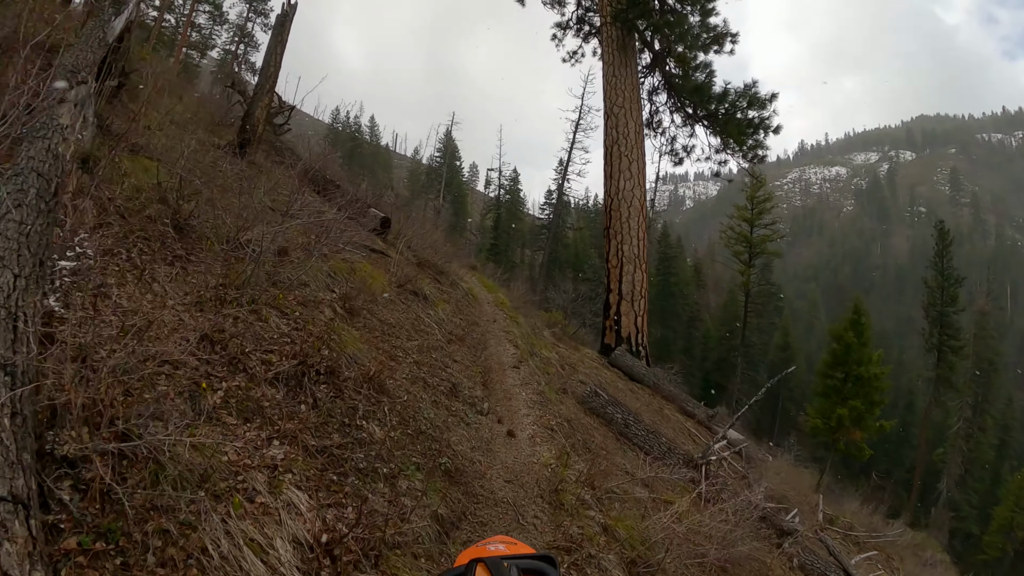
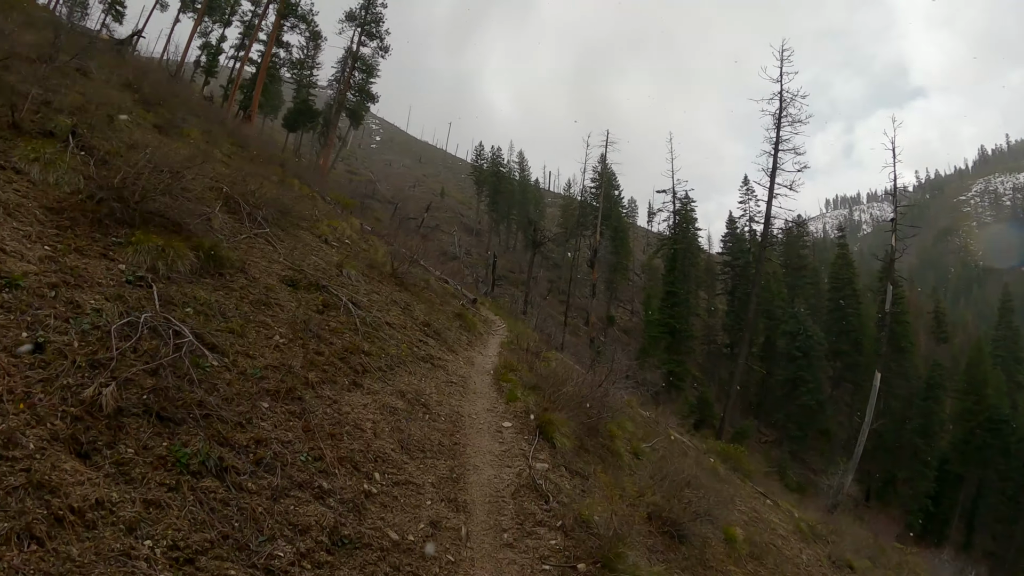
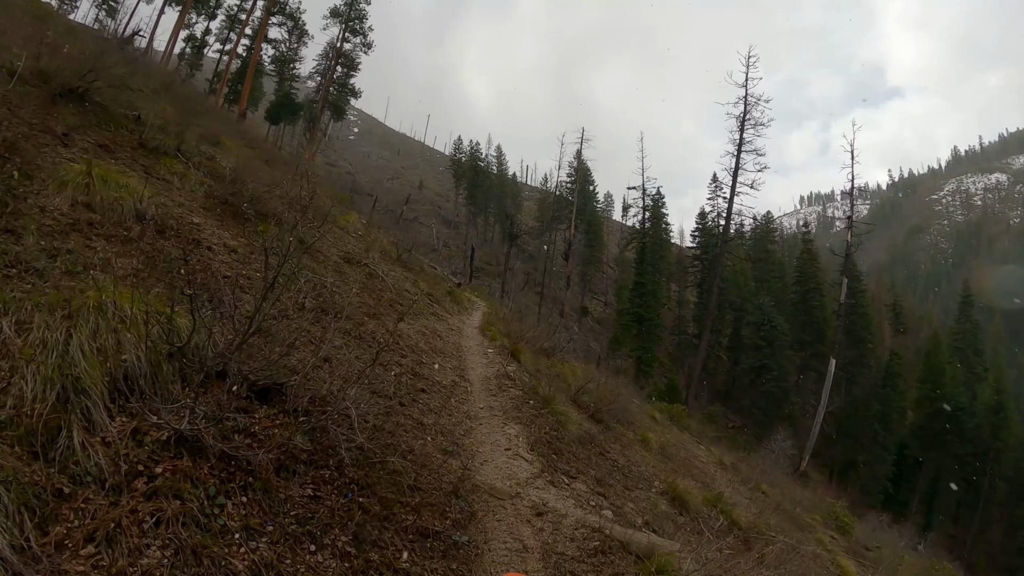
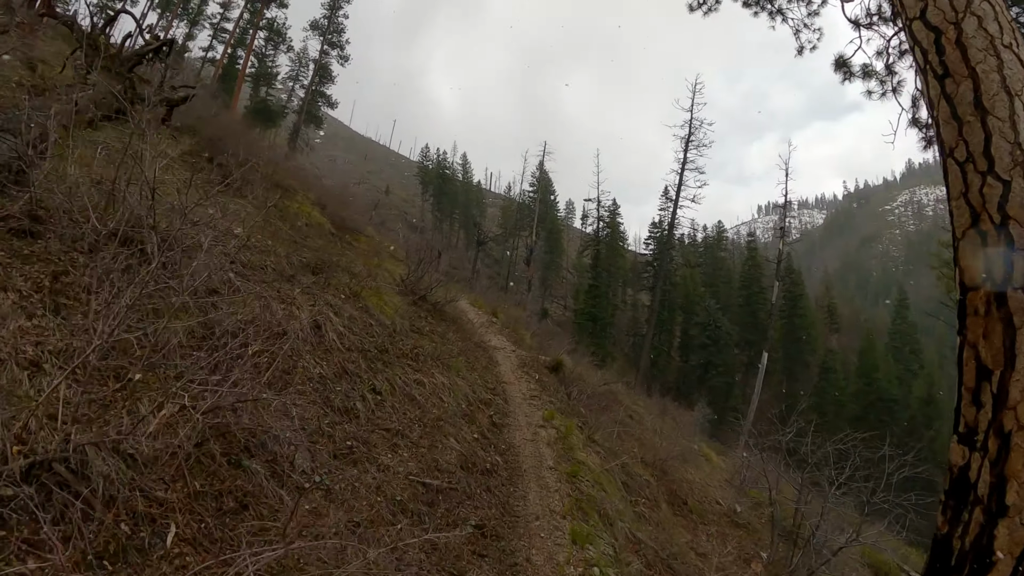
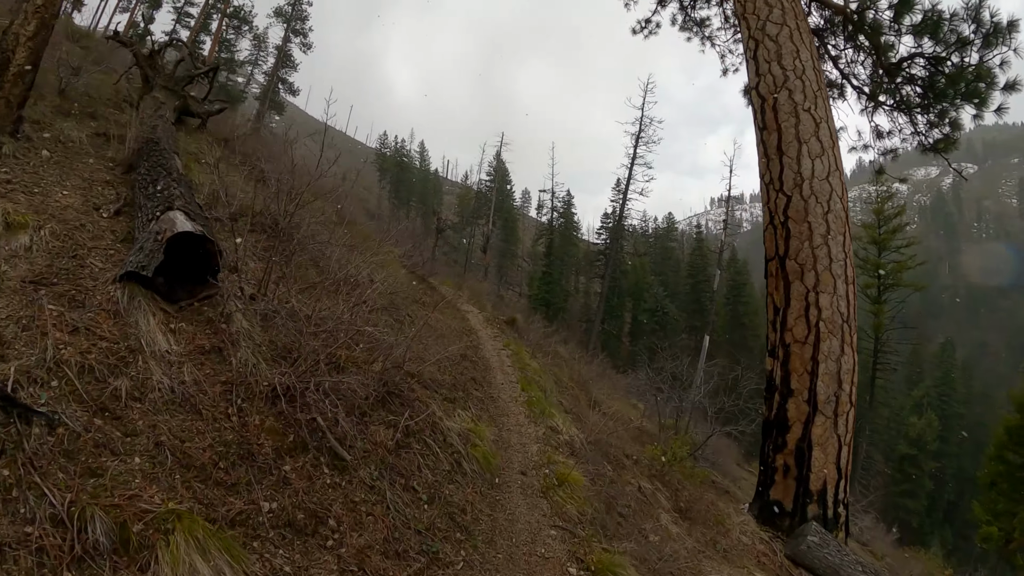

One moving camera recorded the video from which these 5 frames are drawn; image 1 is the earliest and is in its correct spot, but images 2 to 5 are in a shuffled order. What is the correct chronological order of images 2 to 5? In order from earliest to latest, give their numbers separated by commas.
5, 4, 3, 2
